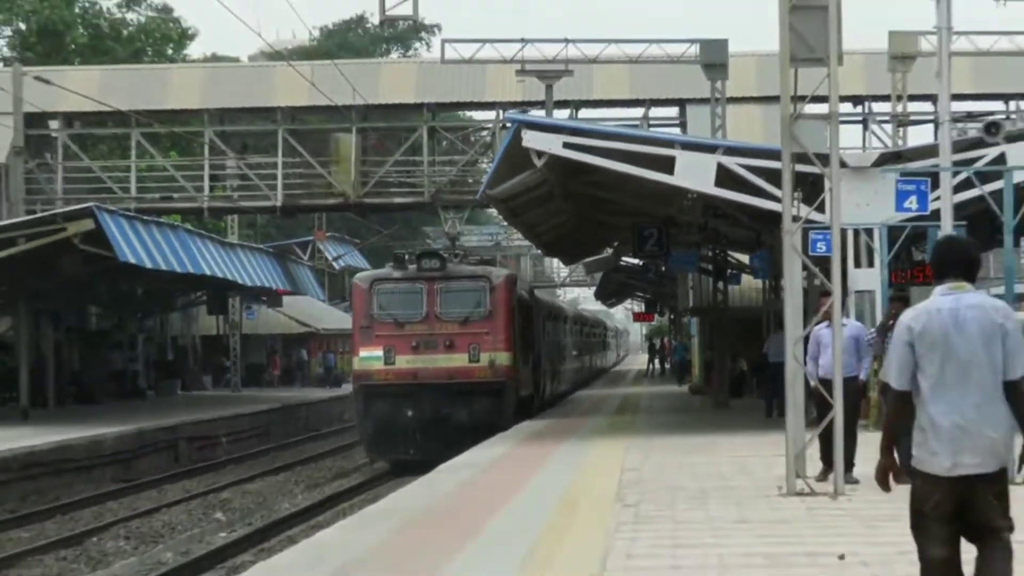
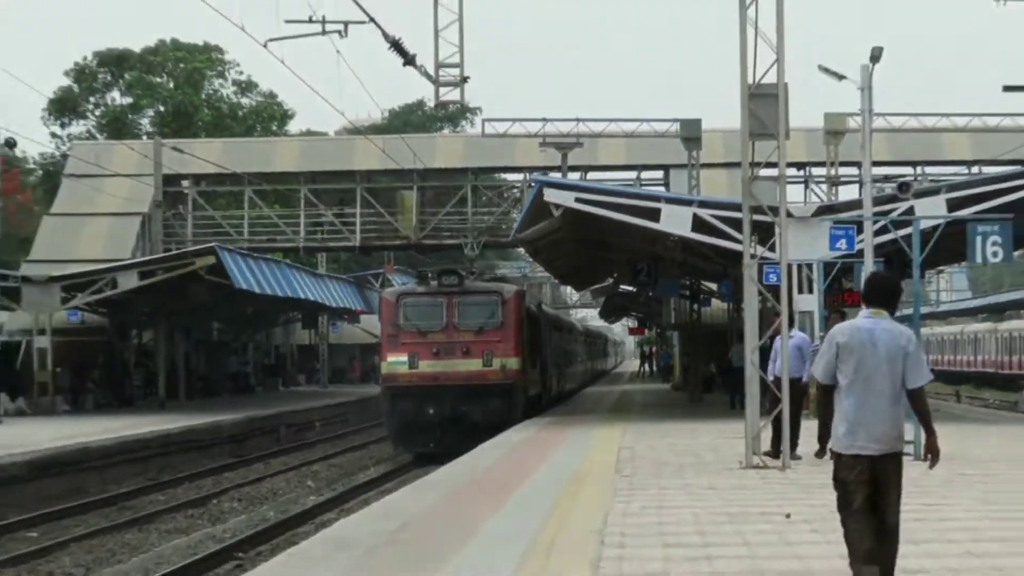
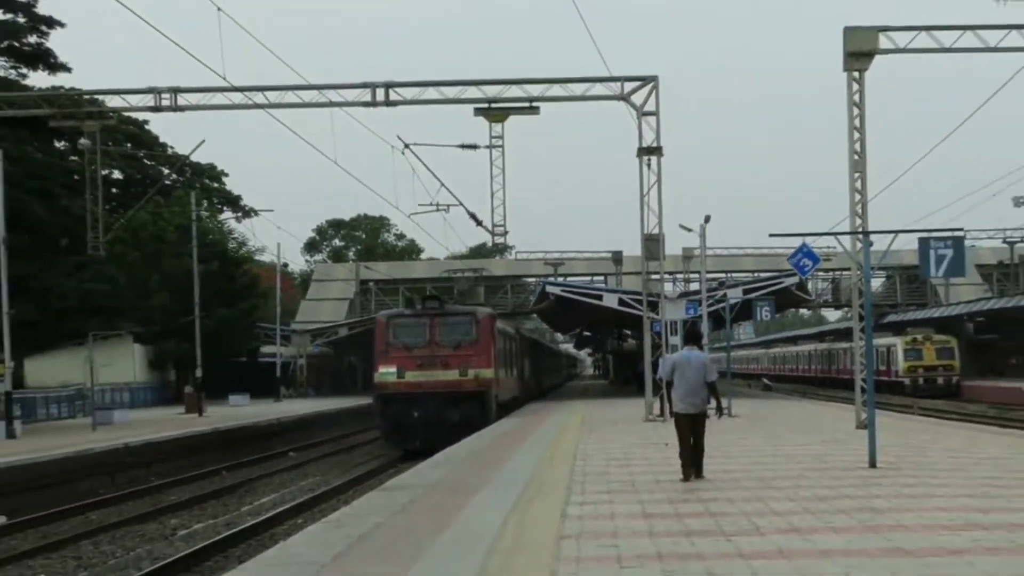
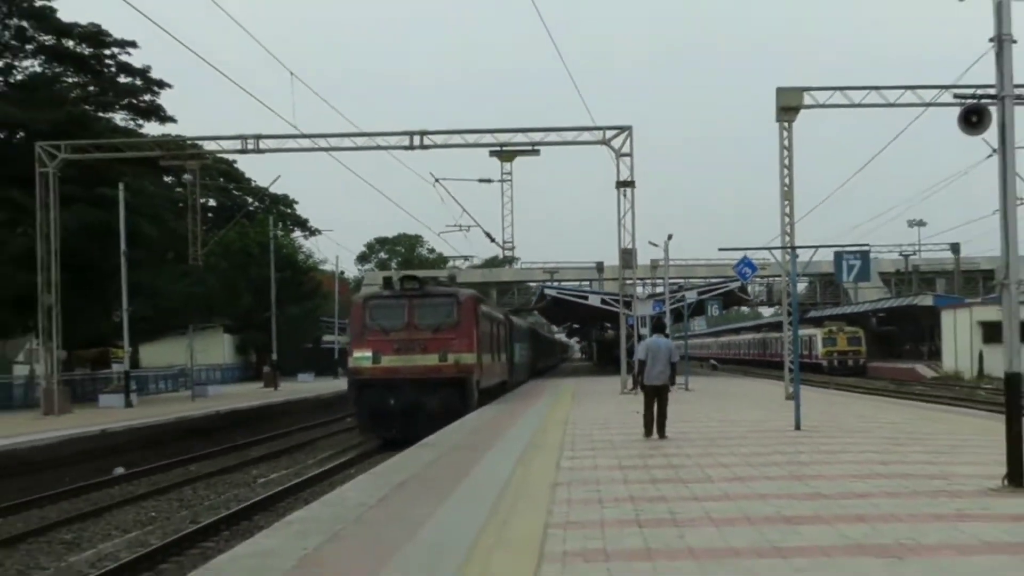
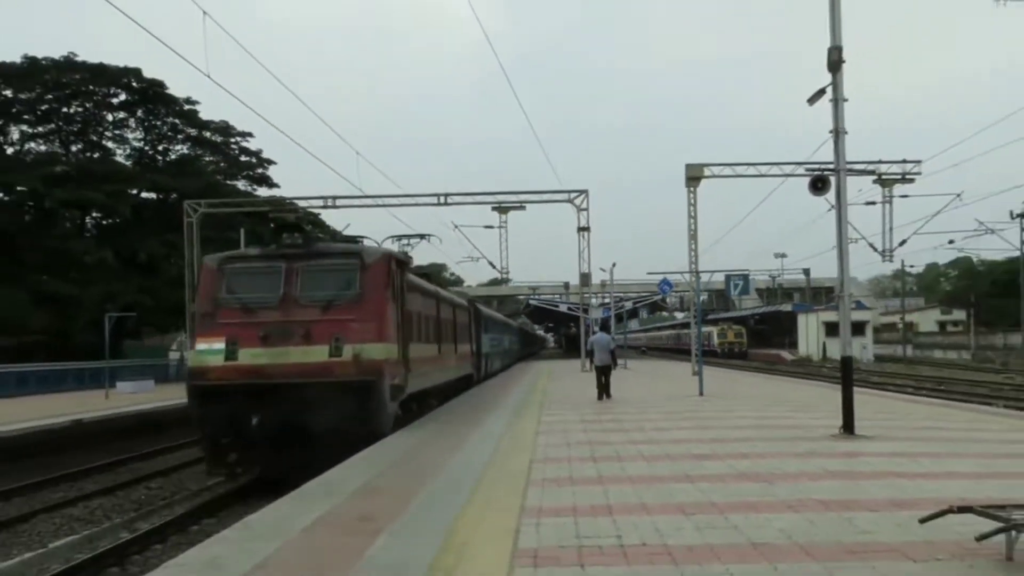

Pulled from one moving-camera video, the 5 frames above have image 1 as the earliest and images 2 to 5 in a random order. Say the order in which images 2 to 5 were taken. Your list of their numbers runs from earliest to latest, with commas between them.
2, 3, 4, 5
